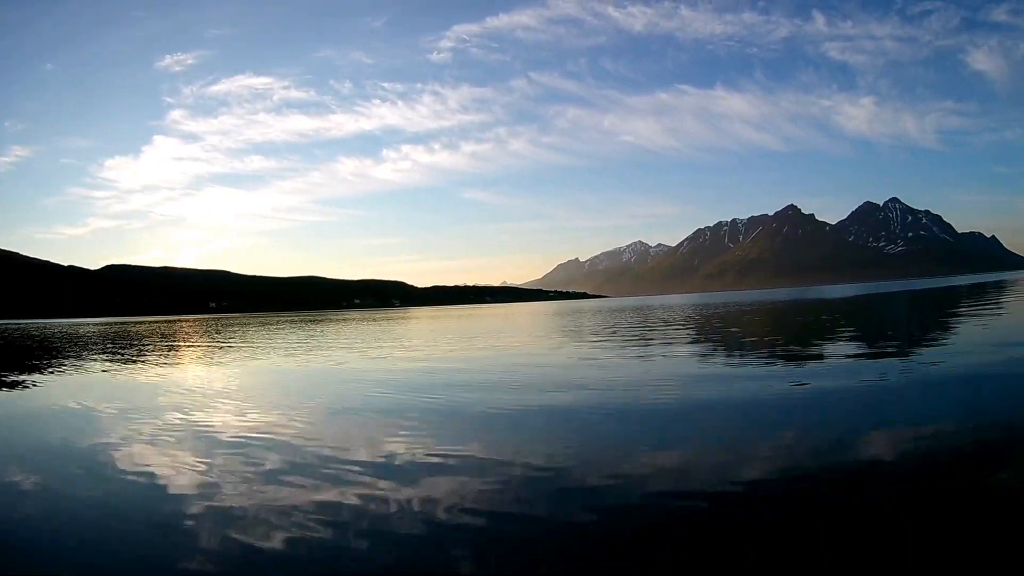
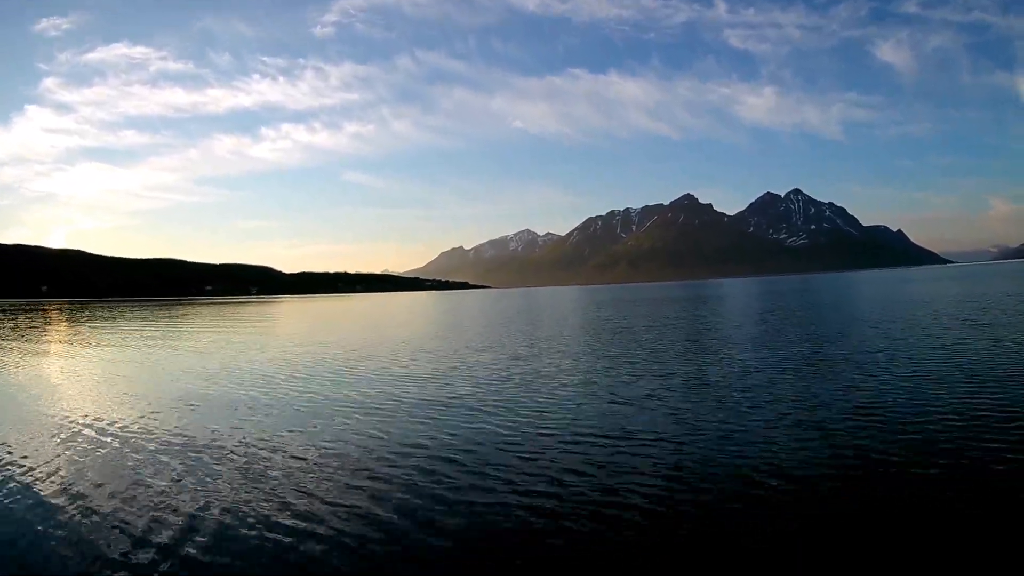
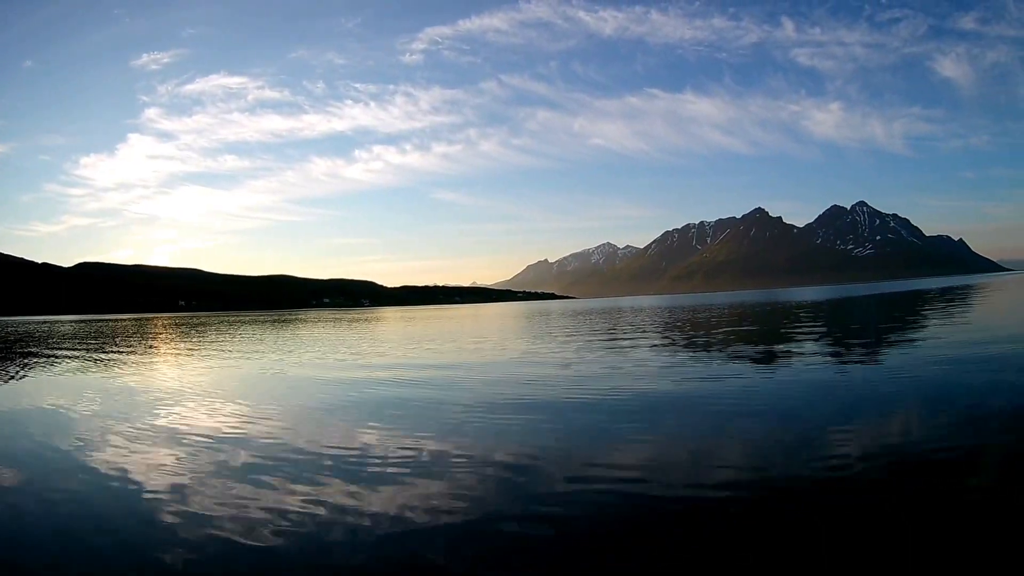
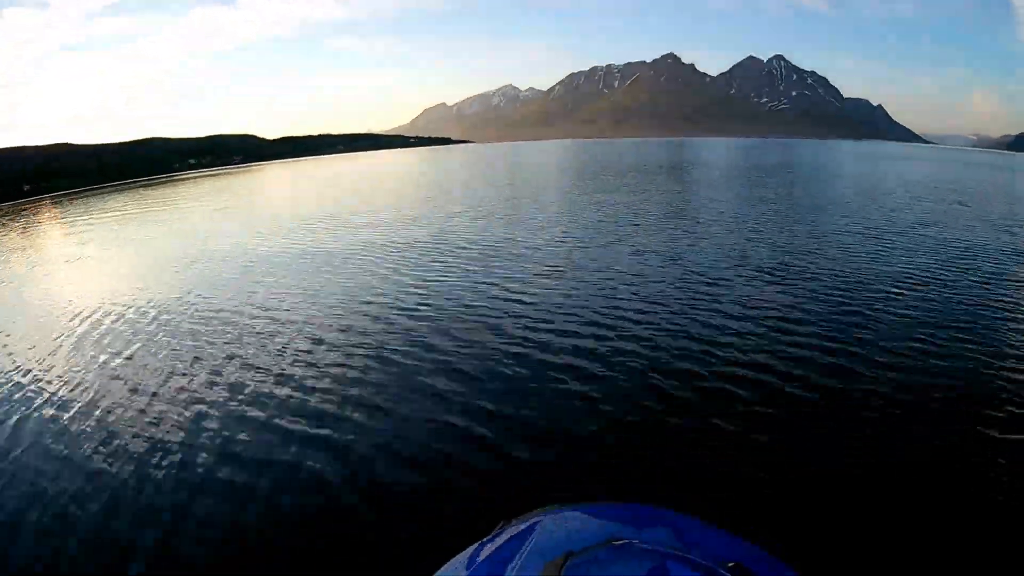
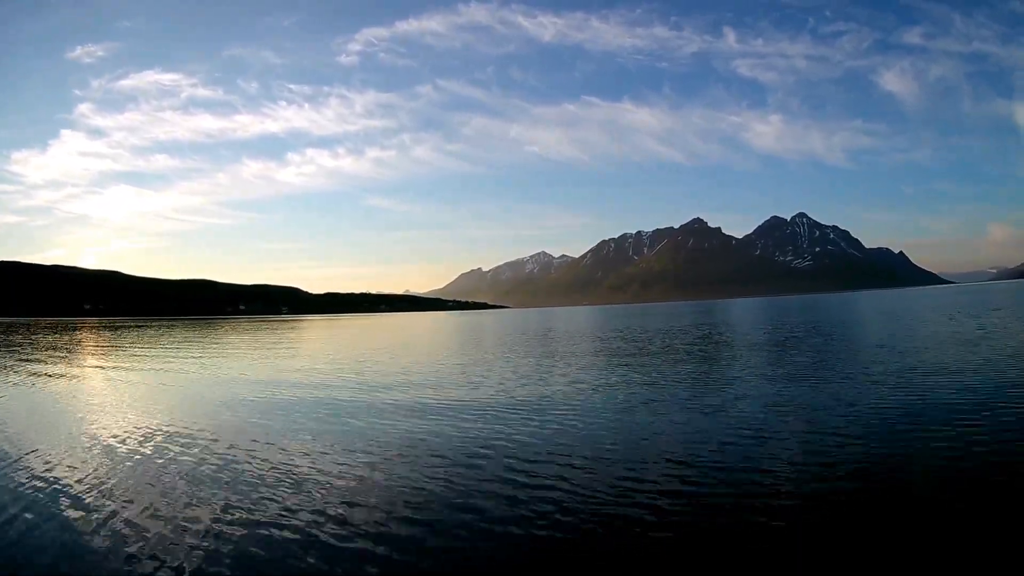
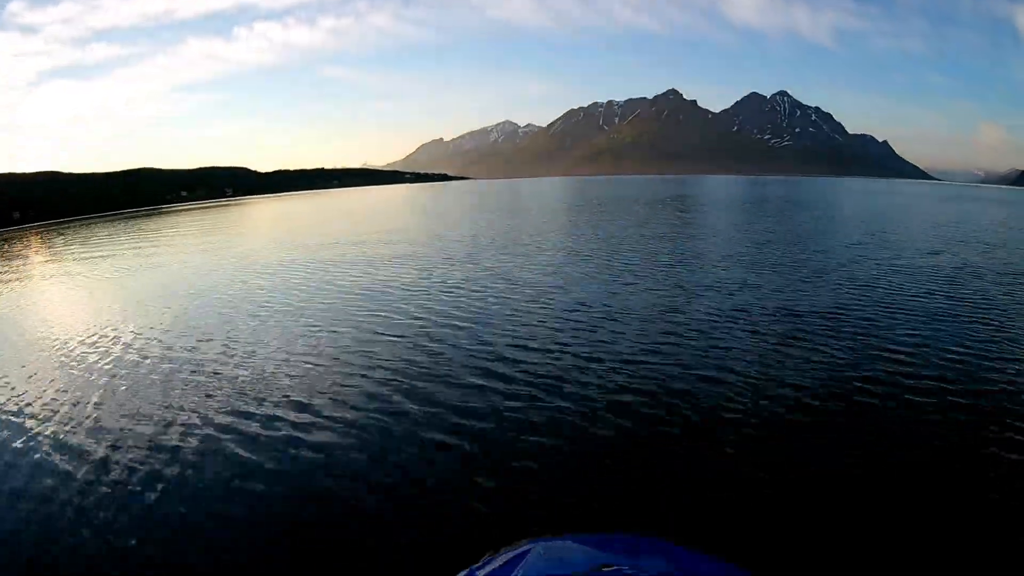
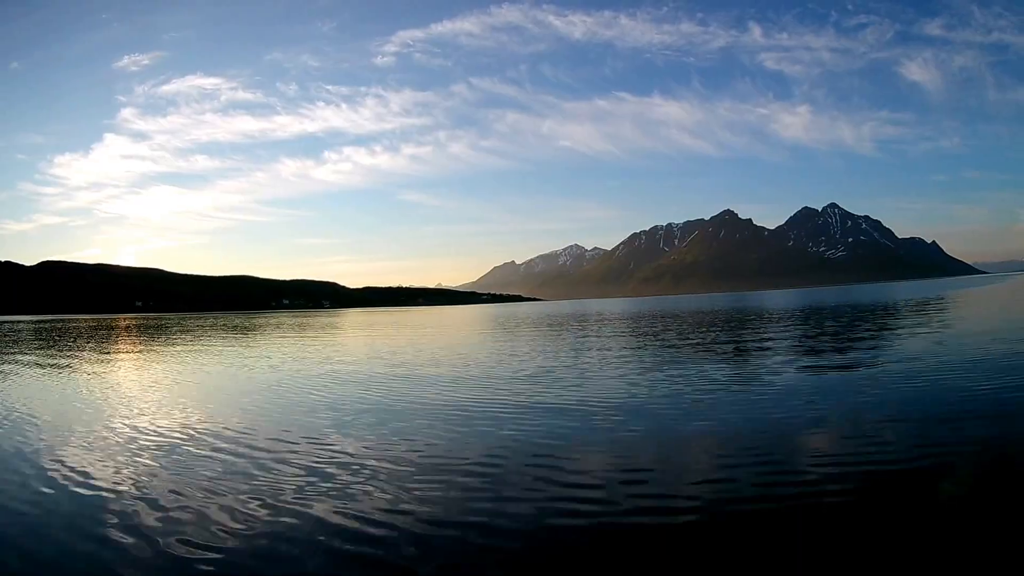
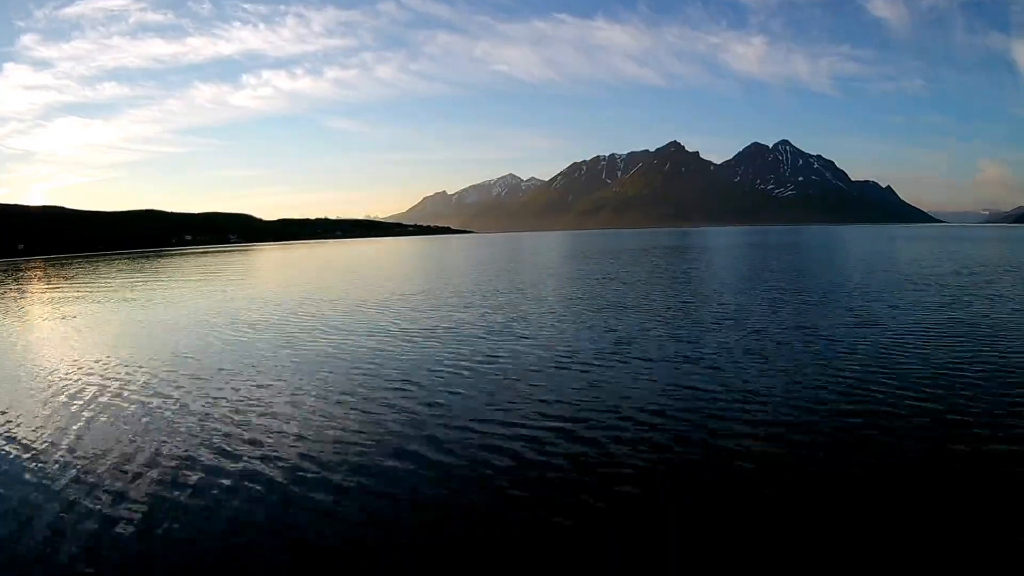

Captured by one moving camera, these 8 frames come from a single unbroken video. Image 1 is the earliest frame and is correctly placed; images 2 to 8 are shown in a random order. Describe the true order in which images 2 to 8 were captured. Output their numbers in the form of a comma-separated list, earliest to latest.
3, 7, 5, 2, 8, 6, 4
